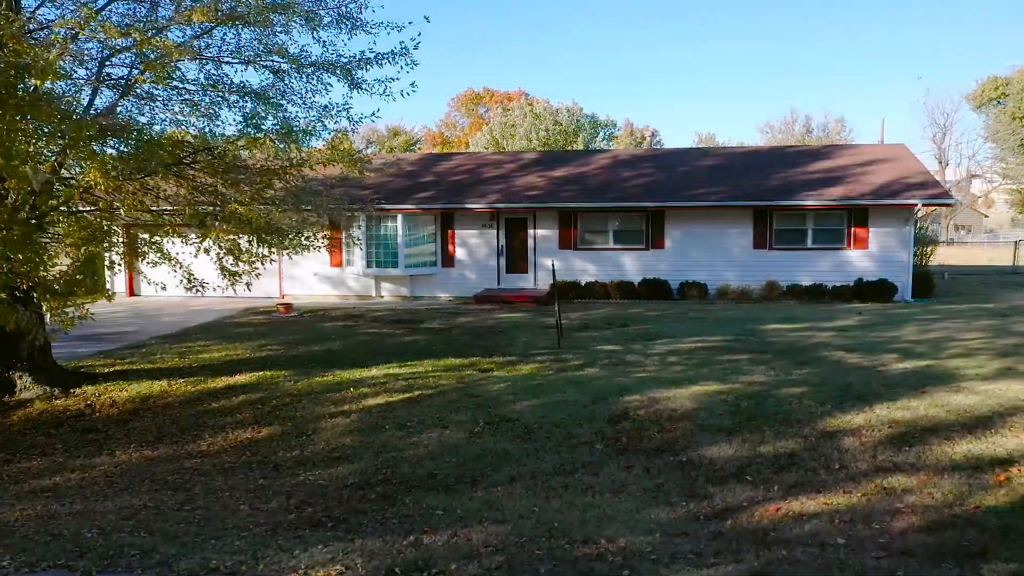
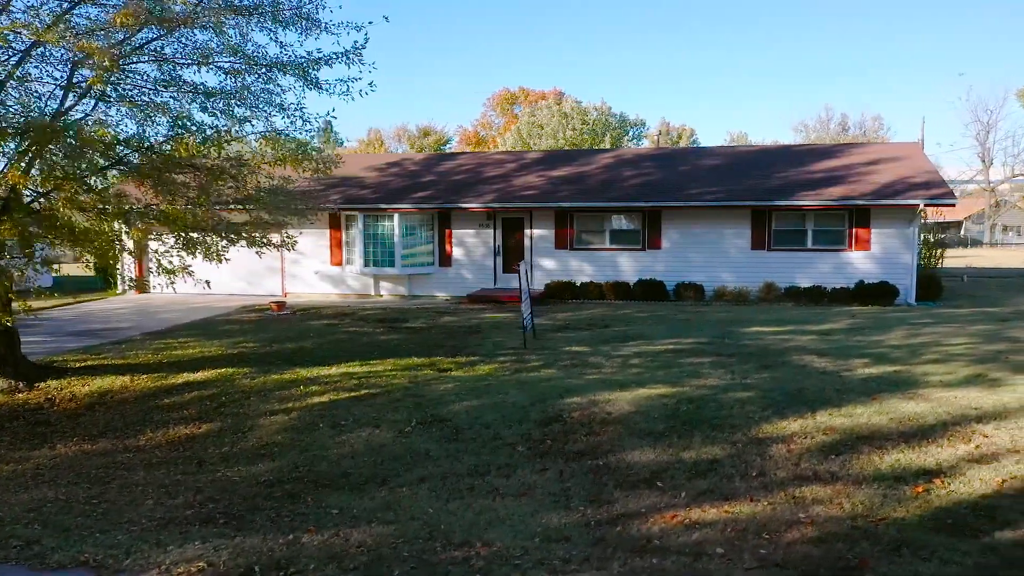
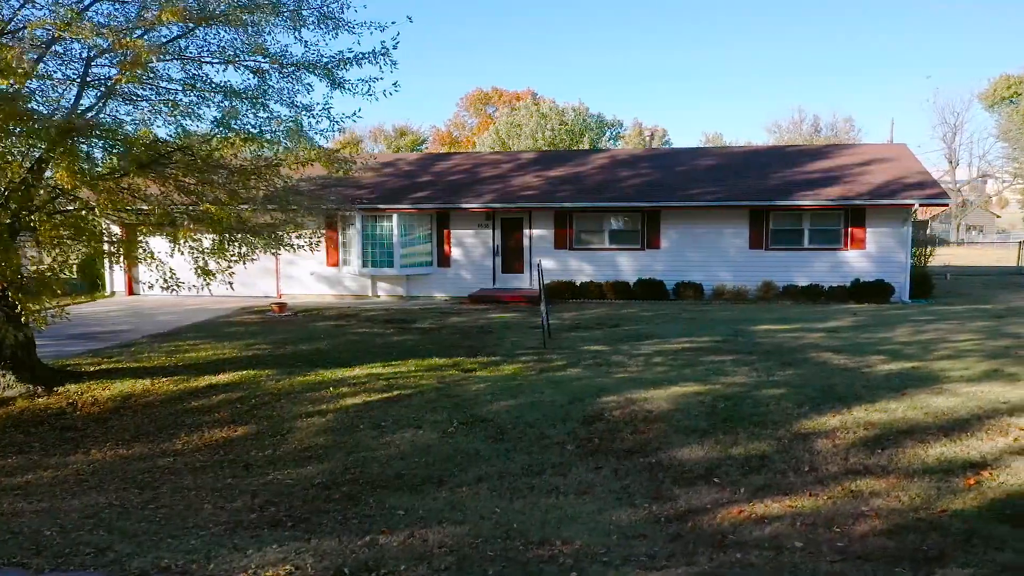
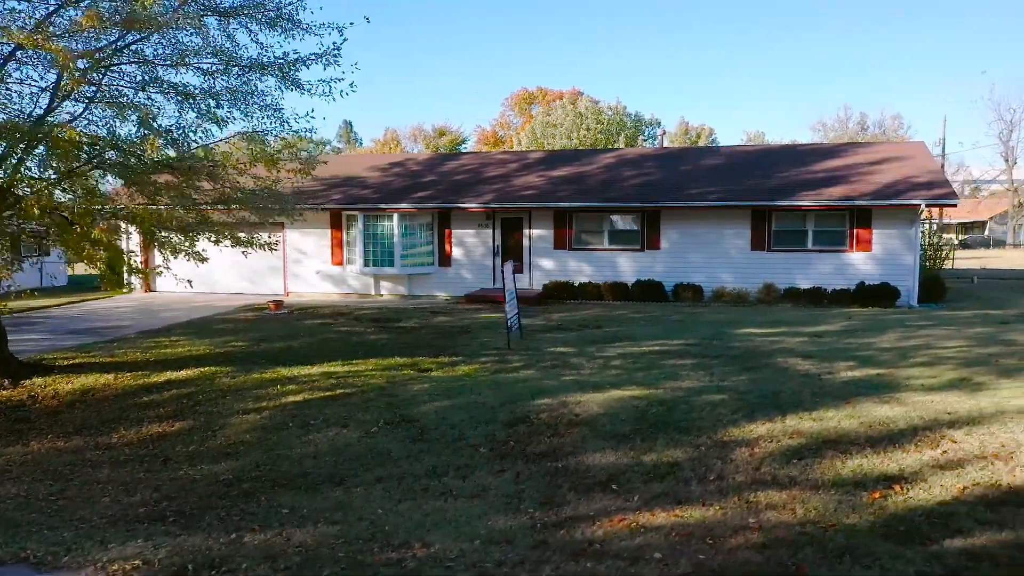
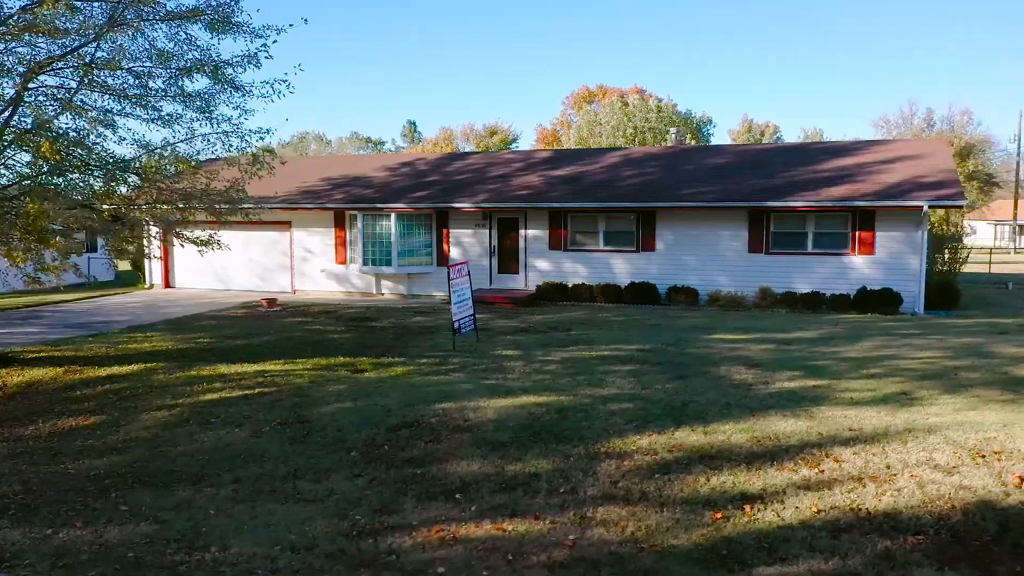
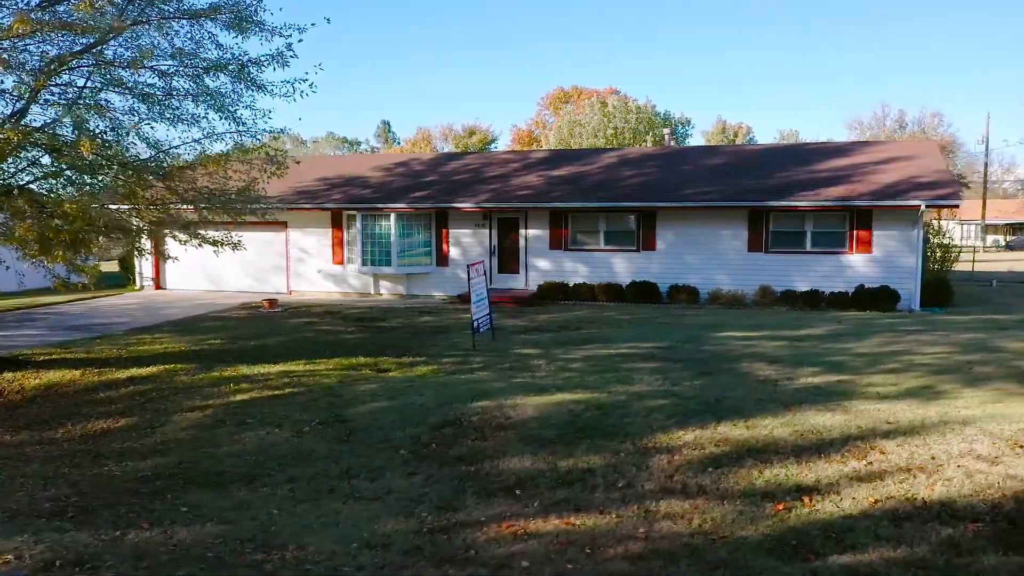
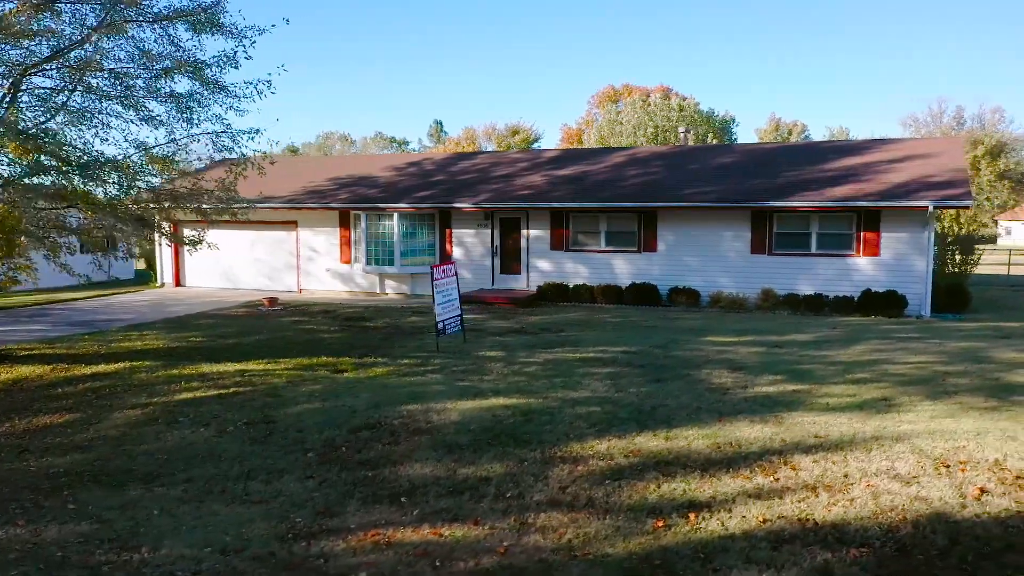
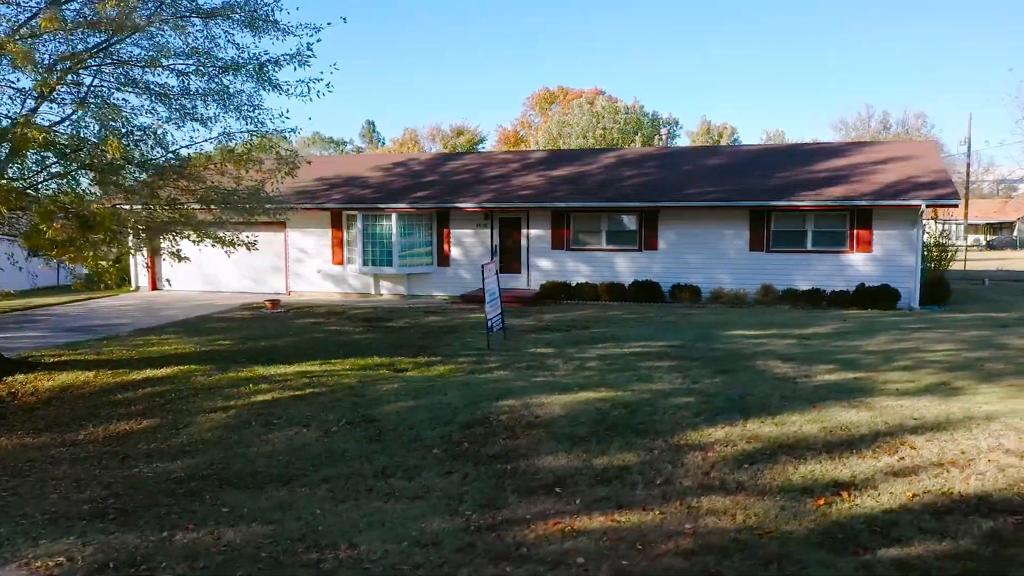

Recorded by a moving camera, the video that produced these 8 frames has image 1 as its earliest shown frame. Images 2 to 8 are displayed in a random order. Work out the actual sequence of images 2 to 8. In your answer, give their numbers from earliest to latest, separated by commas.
3, 2, 4, 8, 6, 5, 7
